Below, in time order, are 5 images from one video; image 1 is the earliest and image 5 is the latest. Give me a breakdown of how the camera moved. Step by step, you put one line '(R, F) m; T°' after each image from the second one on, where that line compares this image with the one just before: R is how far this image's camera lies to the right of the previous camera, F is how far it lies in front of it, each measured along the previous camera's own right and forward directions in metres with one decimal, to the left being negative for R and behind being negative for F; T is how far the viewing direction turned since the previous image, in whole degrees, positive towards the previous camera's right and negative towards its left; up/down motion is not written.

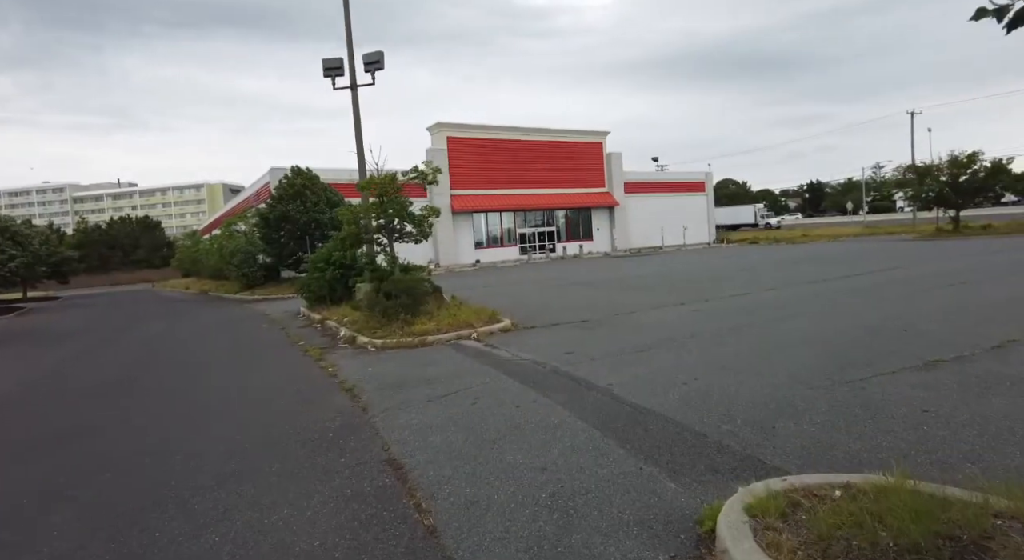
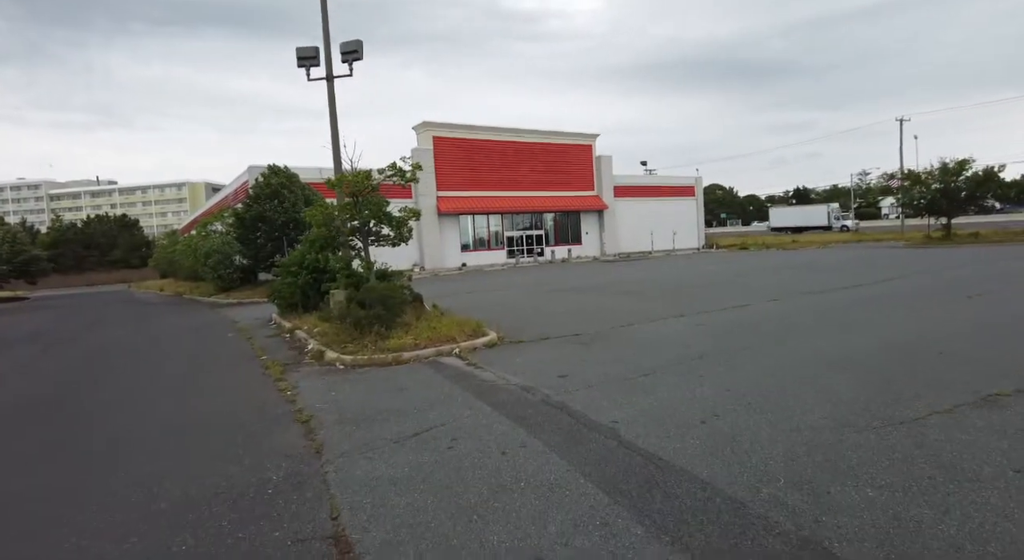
(0.0, +0.9) m; +1°
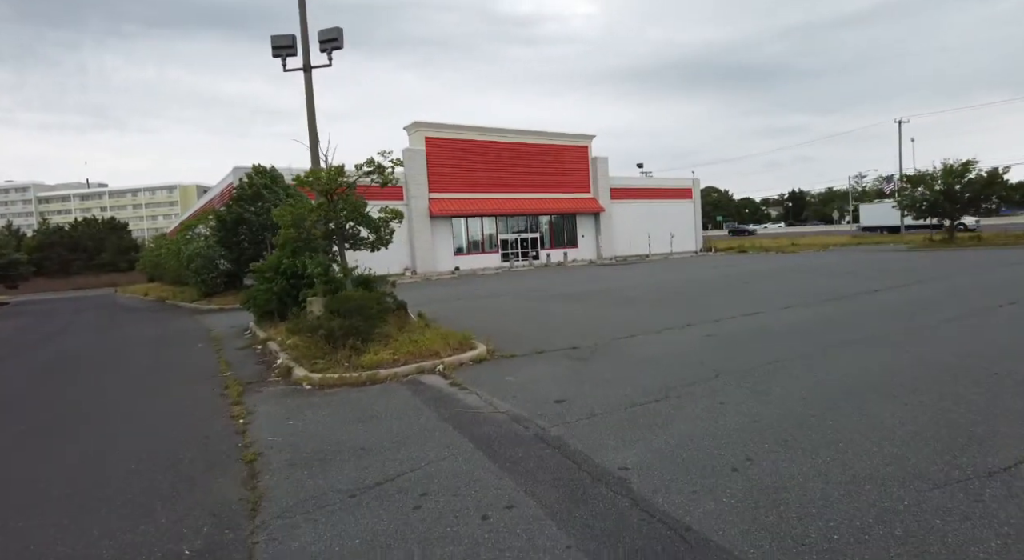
(+0.1, +0.9) m; 0°
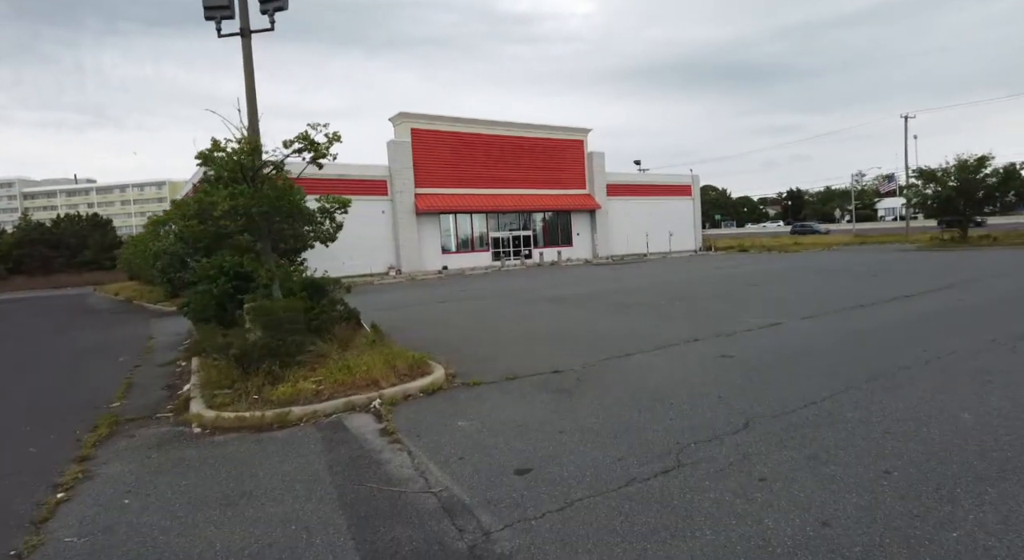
(+0.4, +1.8) m; 0°
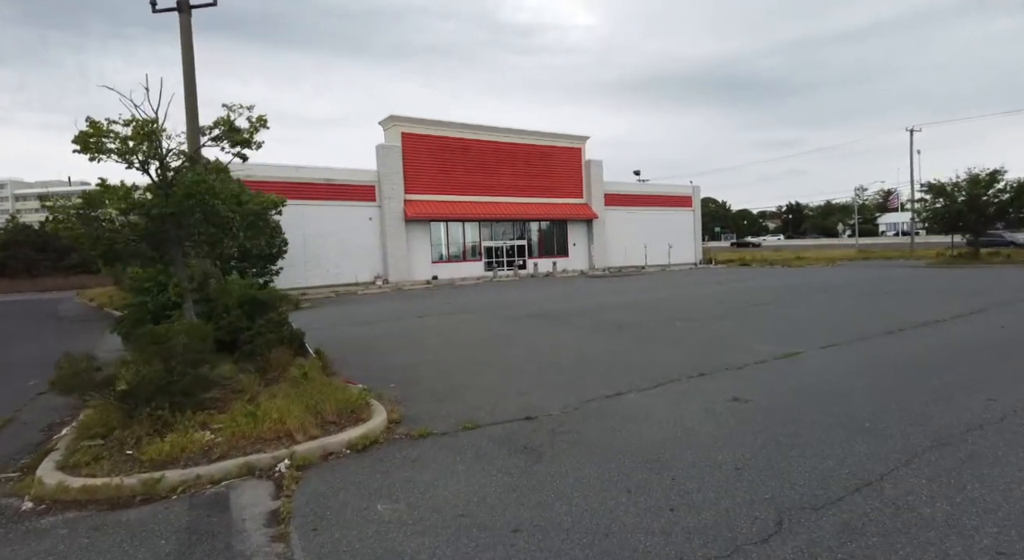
(+0.4, +1.4) m; 0°
